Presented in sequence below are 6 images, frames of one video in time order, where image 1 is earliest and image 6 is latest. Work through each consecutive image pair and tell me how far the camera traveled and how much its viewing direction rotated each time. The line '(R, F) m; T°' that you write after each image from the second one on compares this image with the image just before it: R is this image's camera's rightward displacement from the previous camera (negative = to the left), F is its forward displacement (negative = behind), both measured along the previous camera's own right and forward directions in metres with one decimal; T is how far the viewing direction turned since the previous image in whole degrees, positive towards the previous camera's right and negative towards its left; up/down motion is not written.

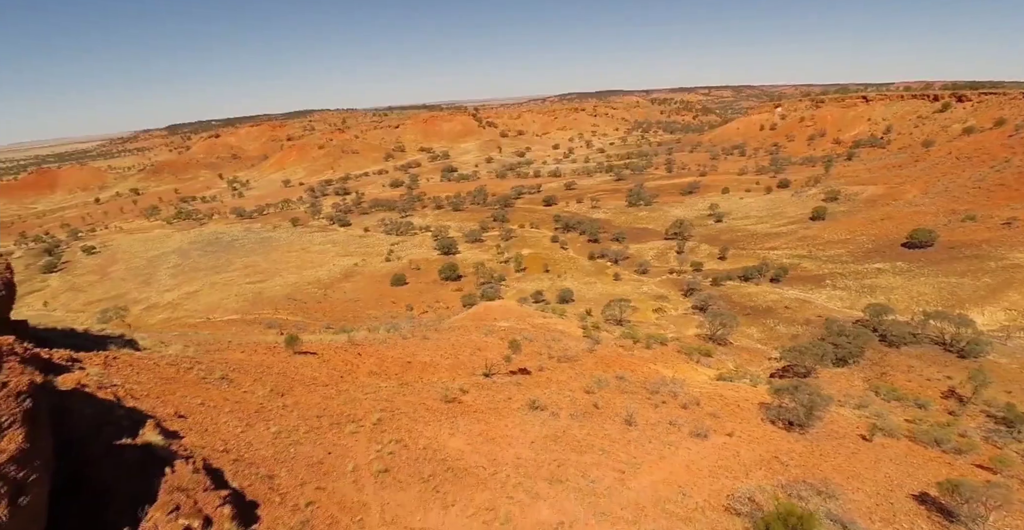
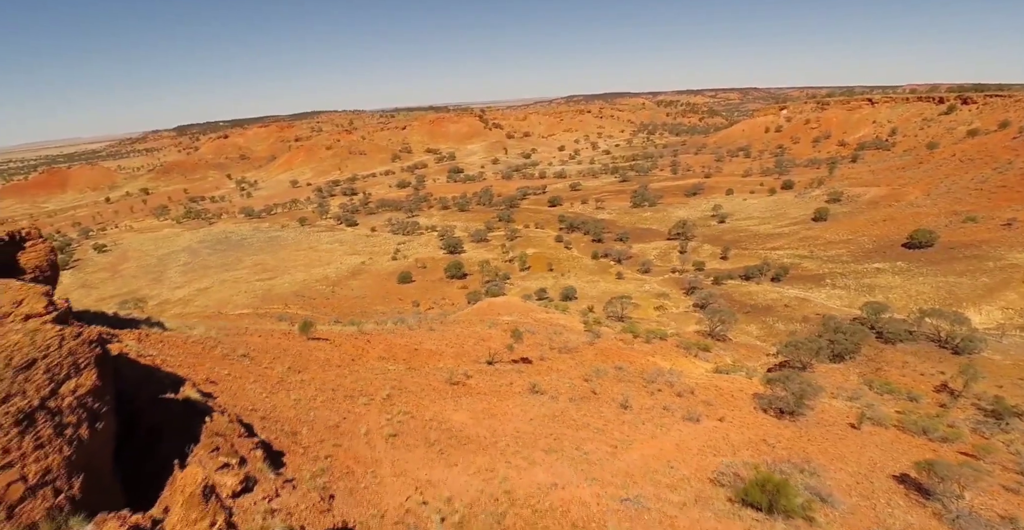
(+0.1, -0.5) m; -1°
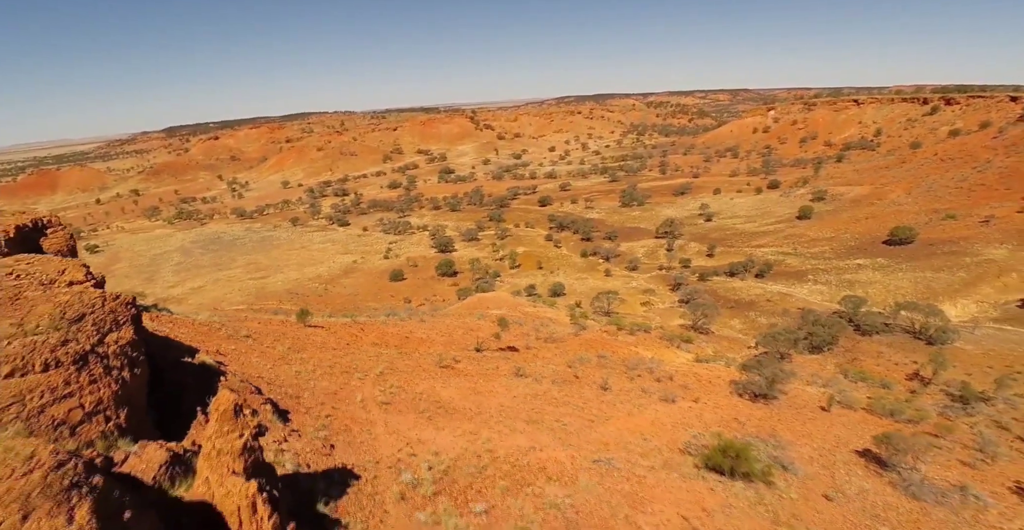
(+0.1, -0.6) m; +1°
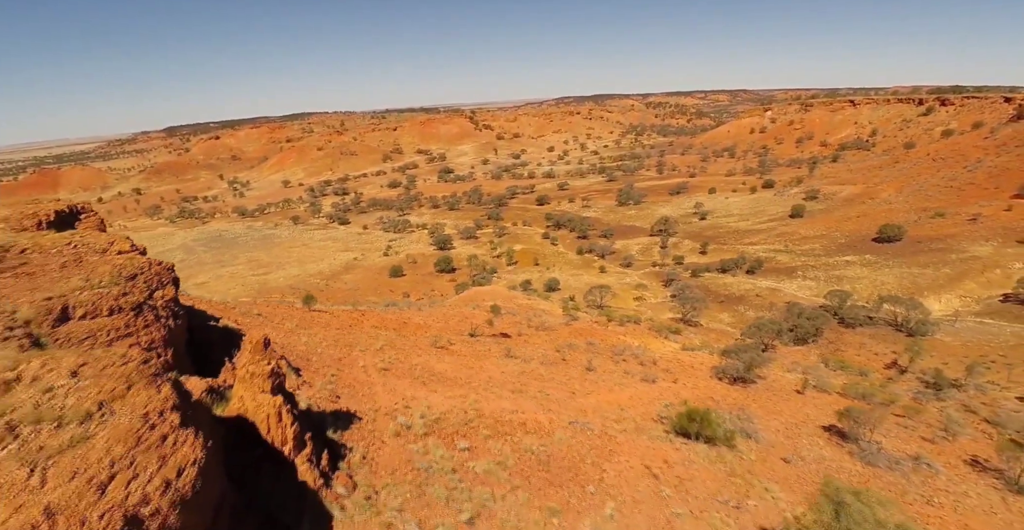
(+0.2, -0.8) m; 0°
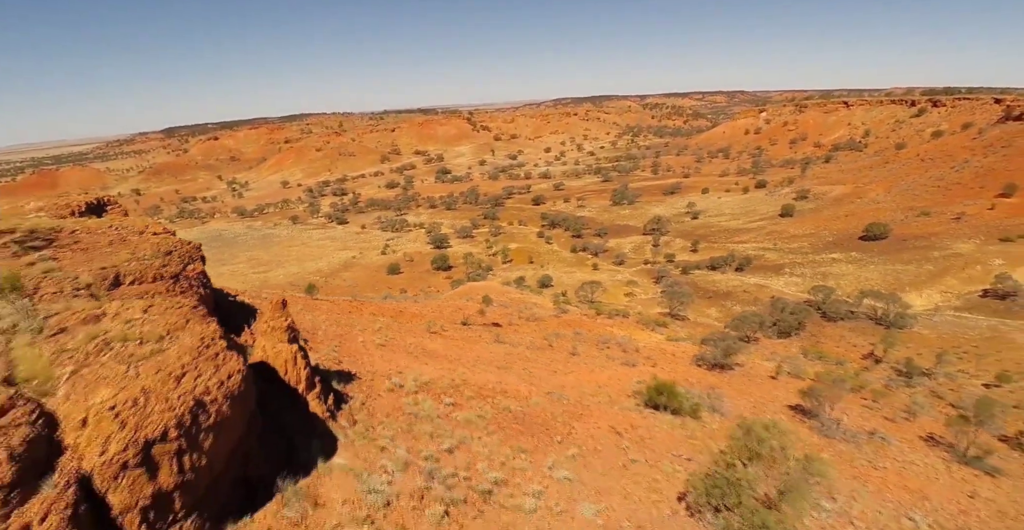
(+0.2, -0.8) m; 0°
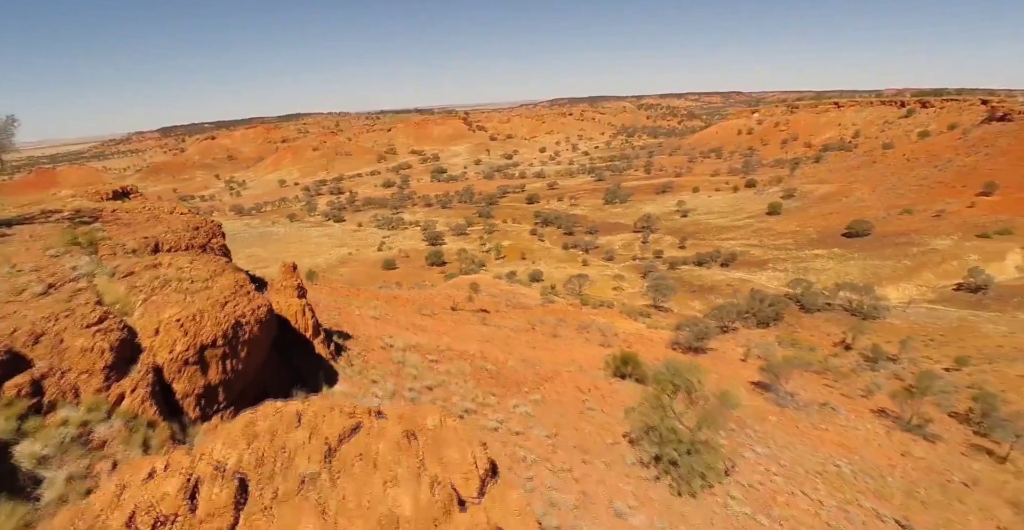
(+0.3, -1.0) m; 0°
